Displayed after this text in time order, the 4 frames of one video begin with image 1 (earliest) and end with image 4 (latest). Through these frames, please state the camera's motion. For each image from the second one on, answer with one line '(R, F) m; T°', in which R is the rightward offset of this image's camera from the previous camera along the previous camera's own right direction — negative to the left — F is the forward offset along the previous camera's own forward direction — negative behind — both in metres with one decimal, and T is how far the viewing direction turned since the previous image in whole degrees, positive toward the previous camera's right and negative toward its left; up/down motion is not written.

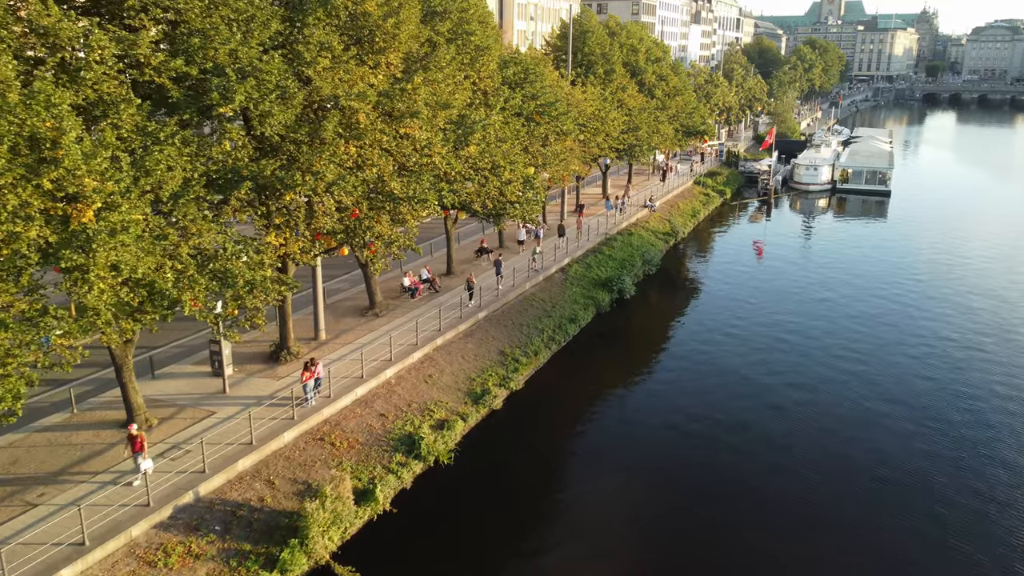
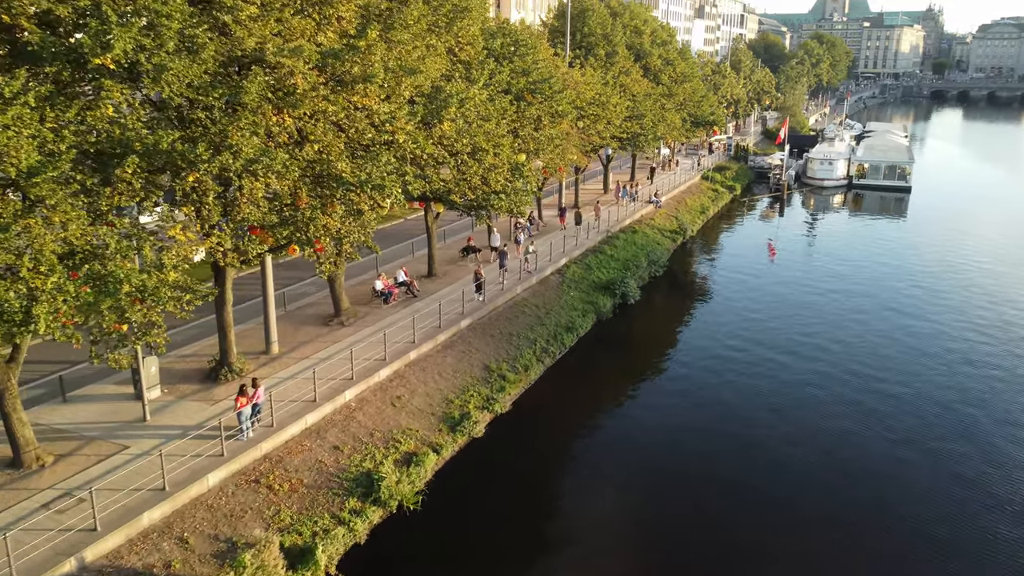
(+0.4, +4.1) m; 0°
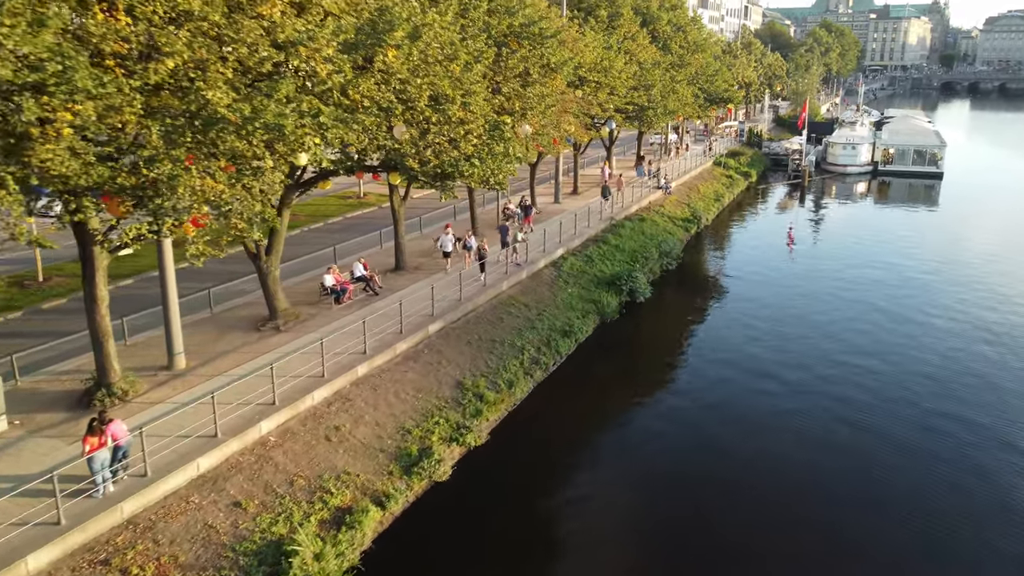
(+0.5, +5.5) m; 0°
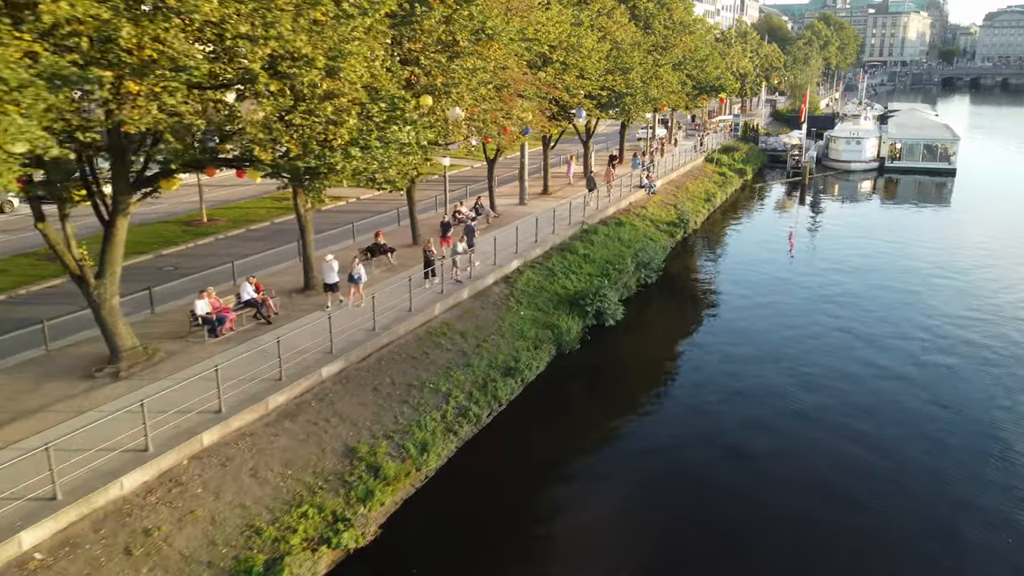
(+1.5, +4.9) m; 0°
